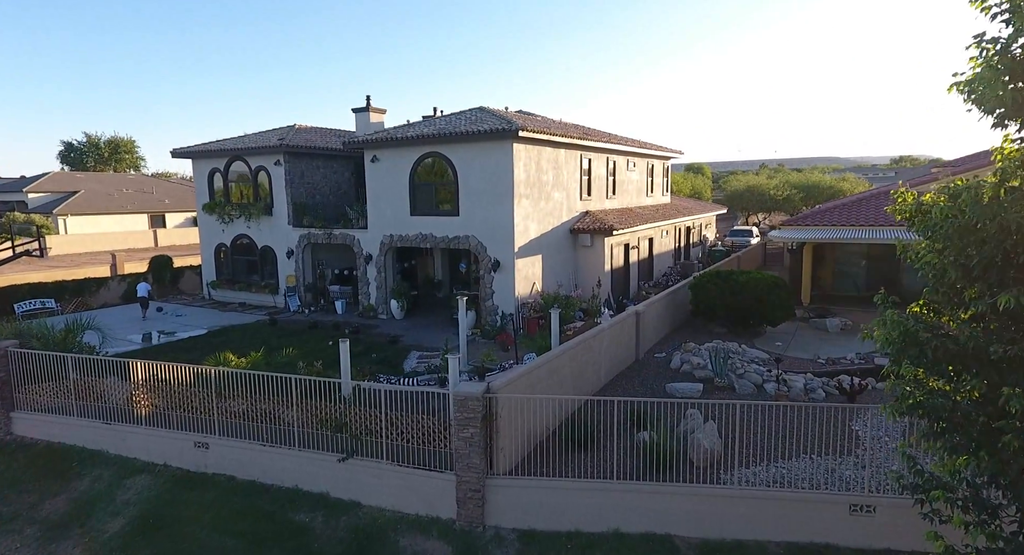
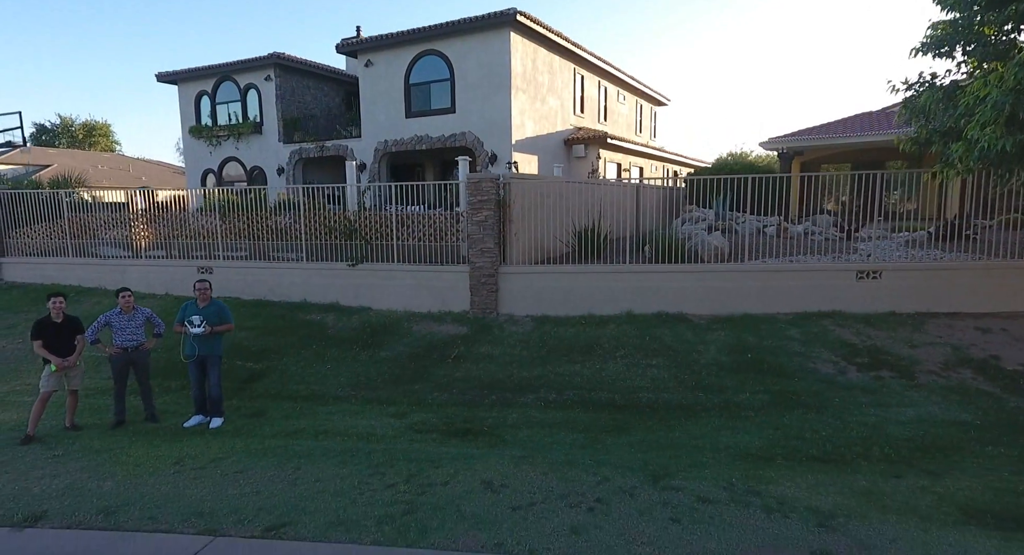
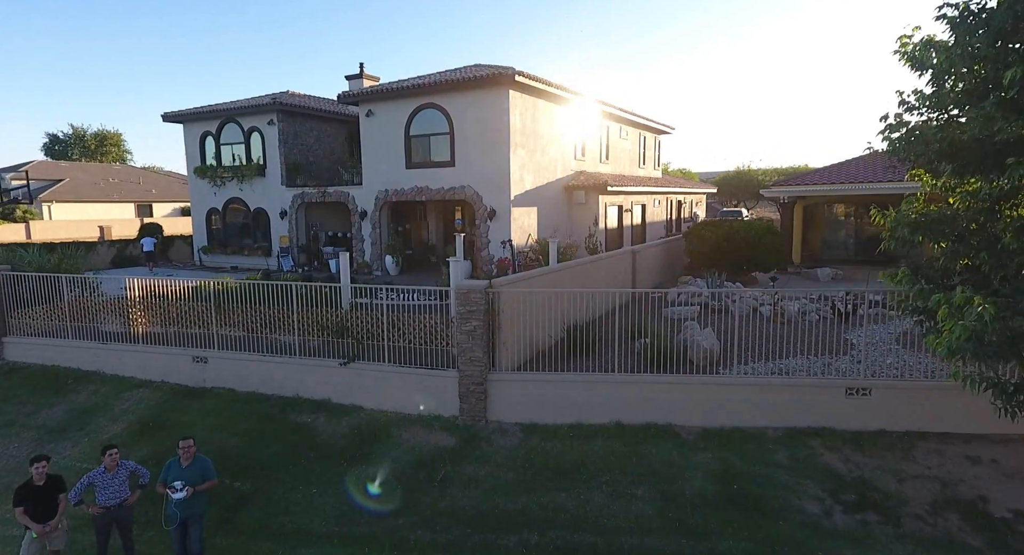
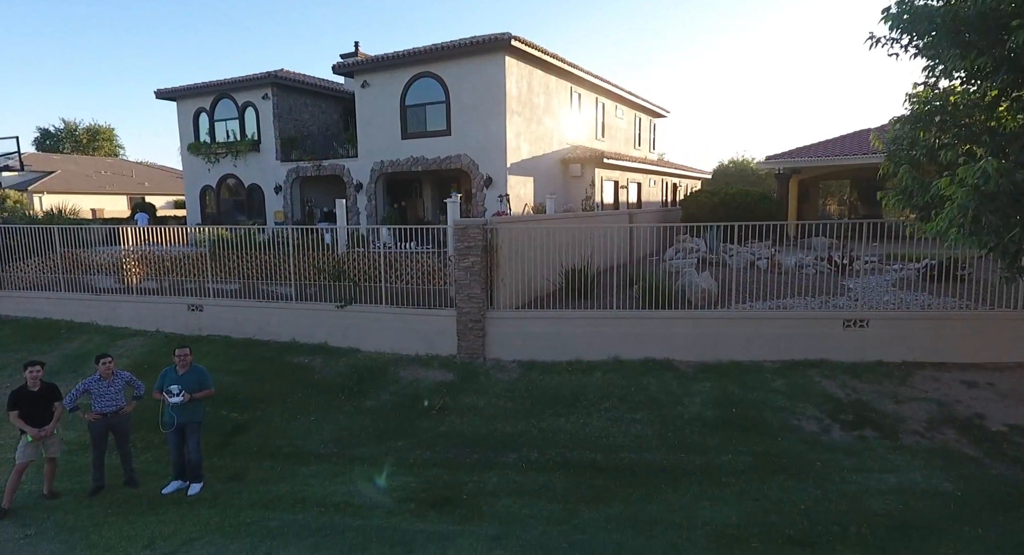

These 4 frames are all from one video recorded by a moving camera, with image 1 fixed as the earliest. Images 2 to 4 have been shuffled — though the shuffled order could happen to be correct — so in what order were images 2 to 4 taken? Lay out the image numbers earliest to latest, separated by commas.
3, 4, 2
